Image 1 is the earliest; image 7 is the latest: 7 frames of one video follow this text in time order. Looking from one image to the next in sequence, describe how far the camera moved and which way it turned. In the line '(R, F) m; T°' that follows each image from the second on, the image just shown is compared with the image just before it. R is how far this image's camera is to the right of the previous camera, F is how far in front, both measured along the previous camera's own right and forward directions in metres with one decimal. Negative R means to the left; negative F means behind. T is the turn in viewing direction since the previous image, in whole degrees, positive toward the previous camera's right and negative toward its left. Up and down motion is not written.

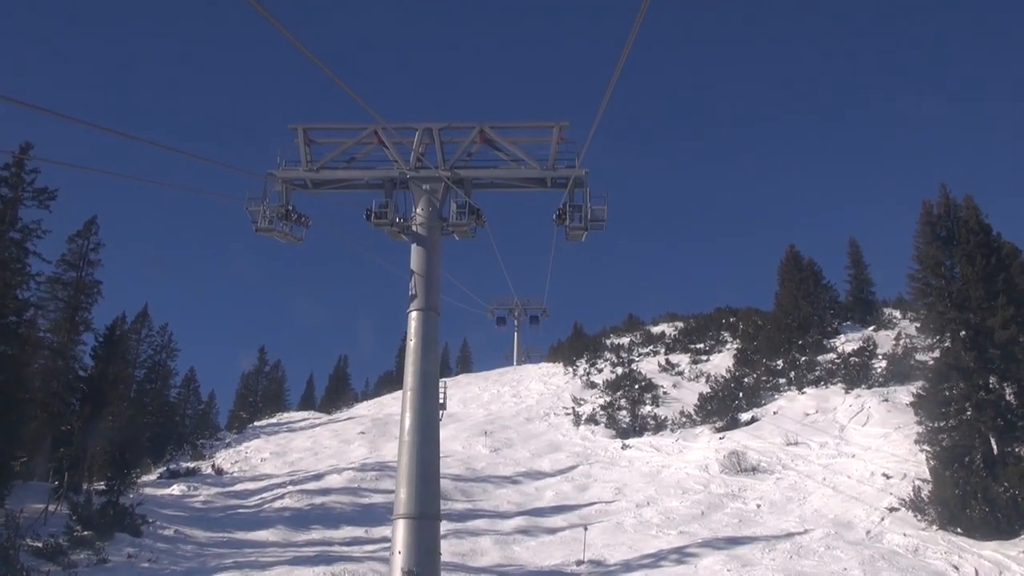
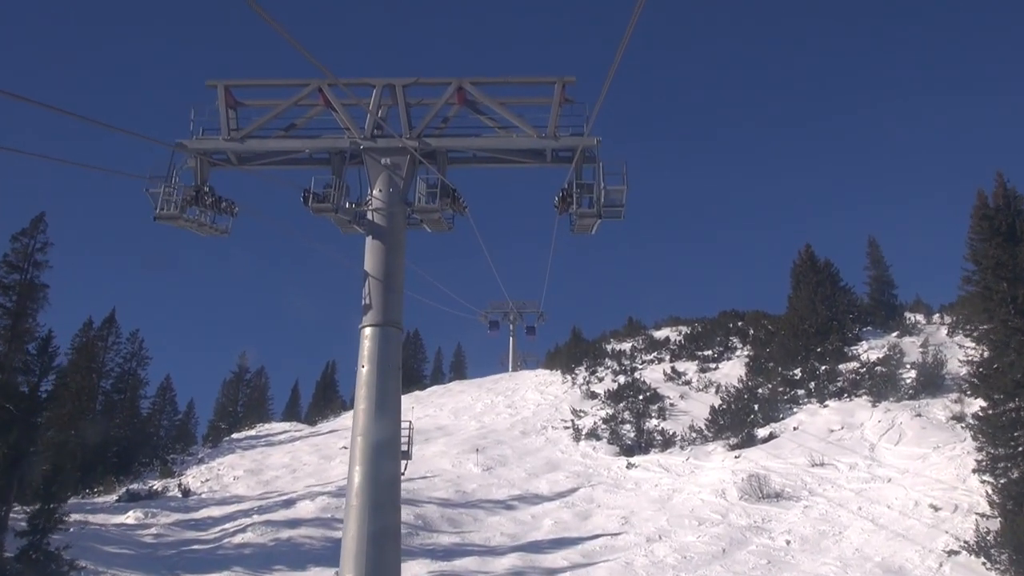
(+0.1, +2.5) m; 0°
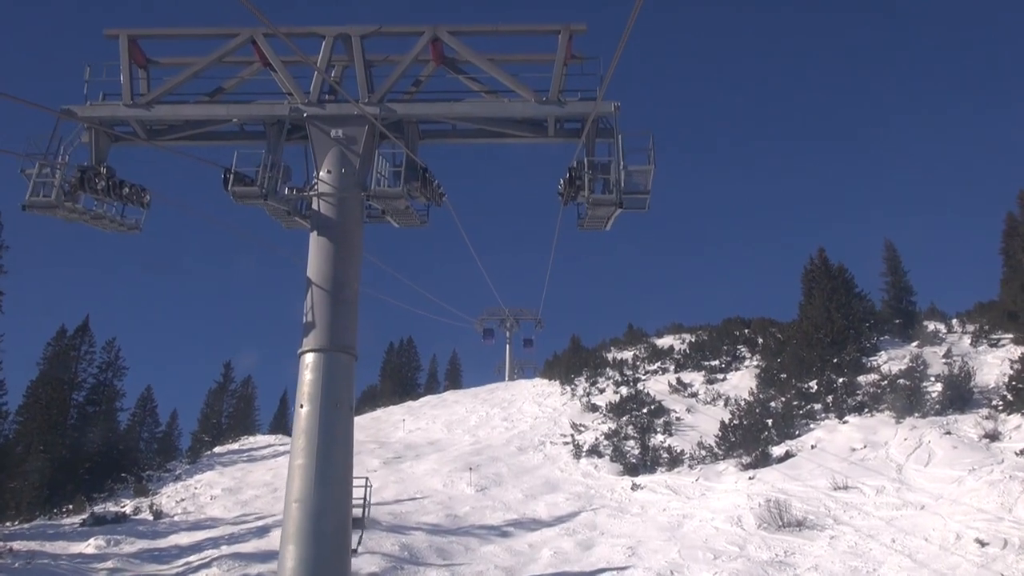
(0.0, +1.8) m; 0°
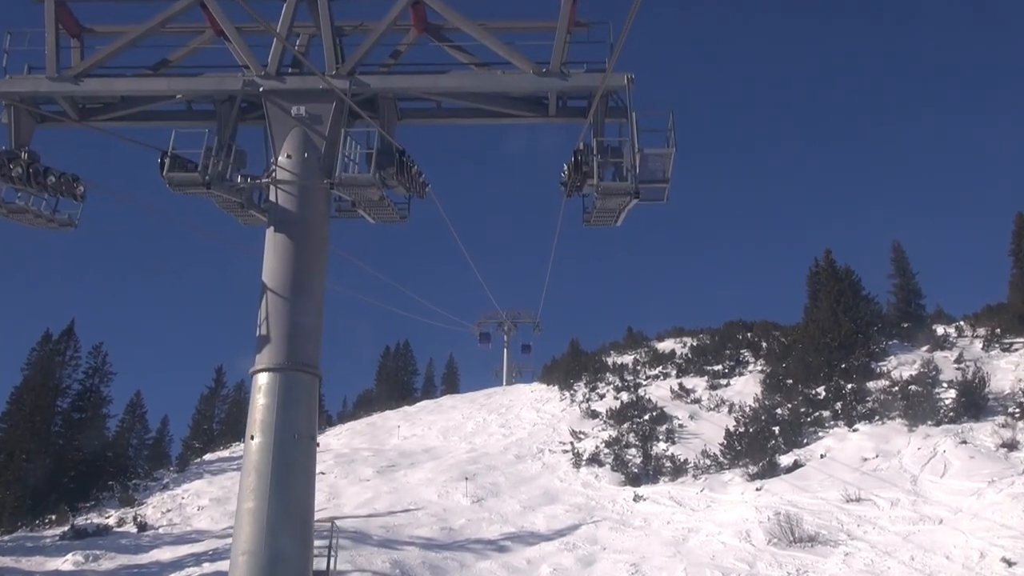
(0.0, +0.9) m; 0°
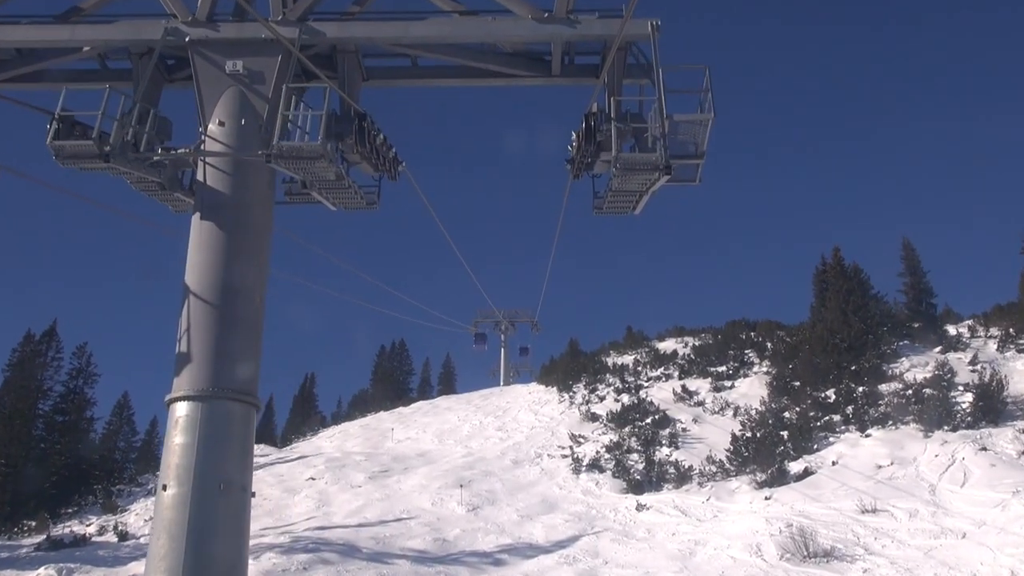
(0.0, +1.0) m; 0°
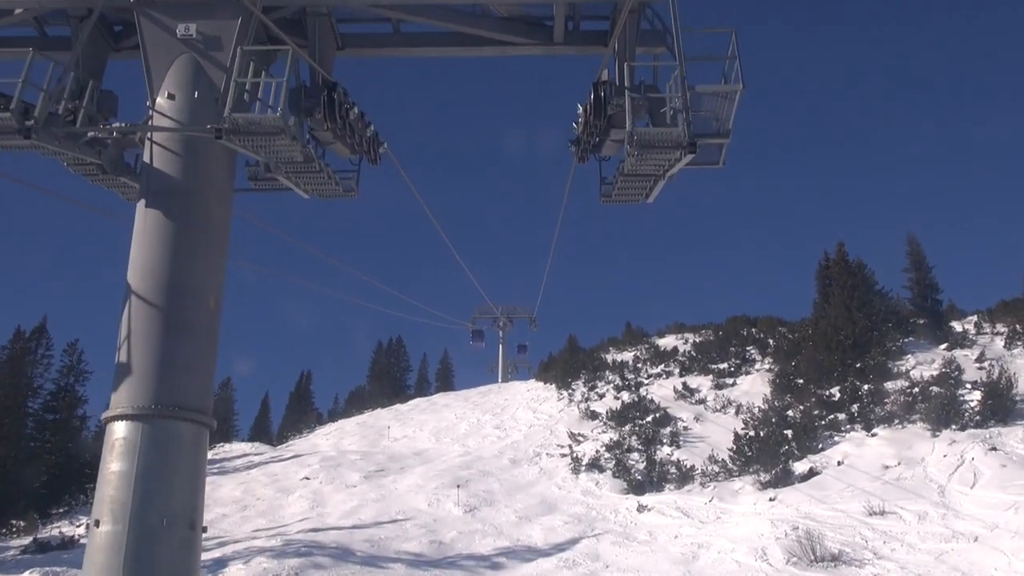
(0.0, +0.5) m; 0°
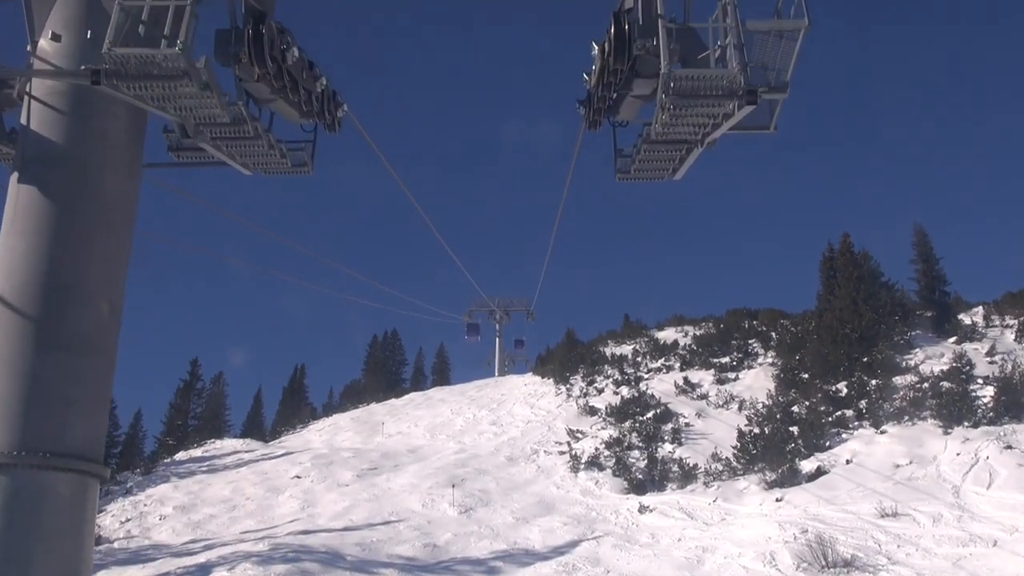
(0.0, +0.8) m; 0°
